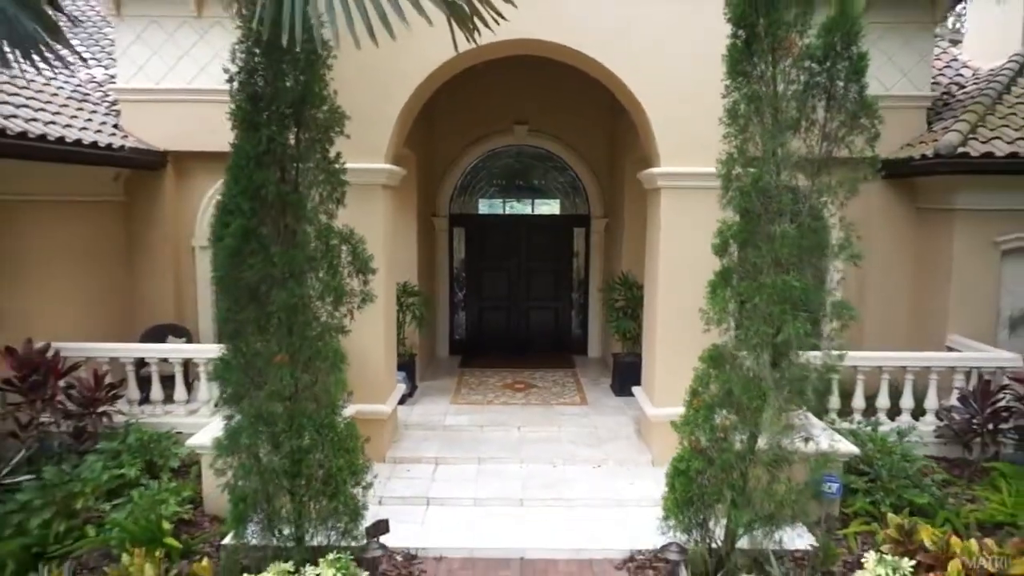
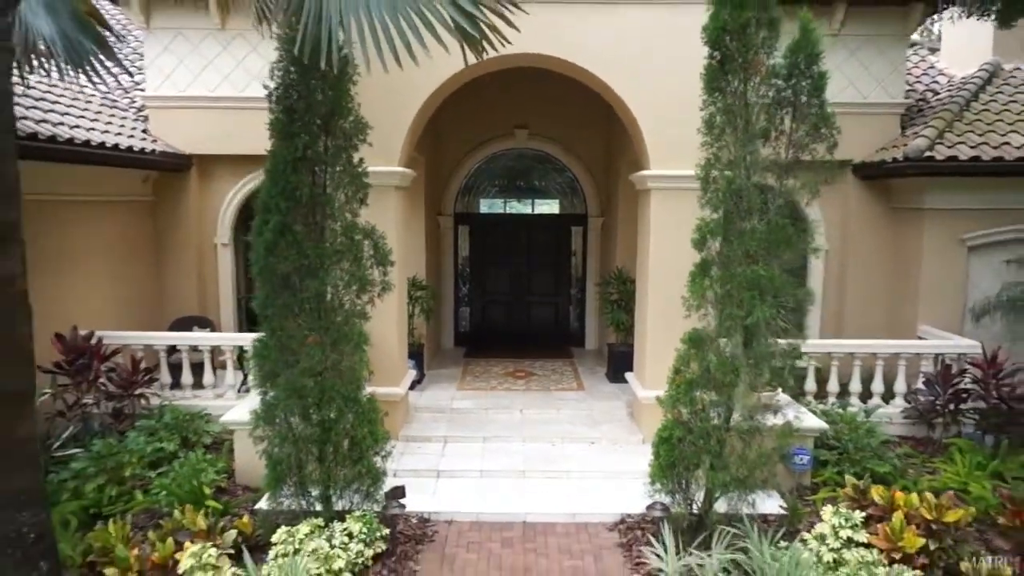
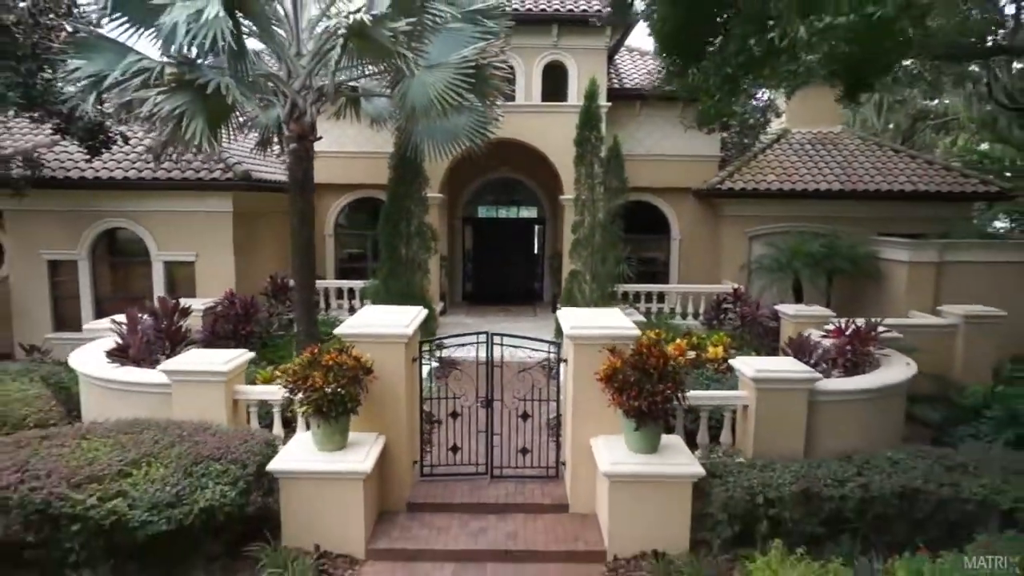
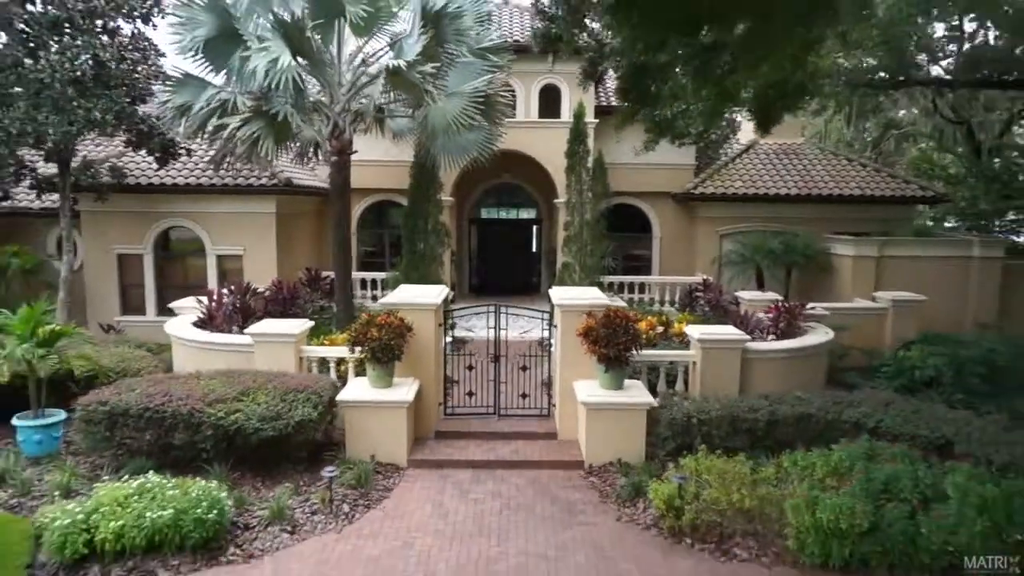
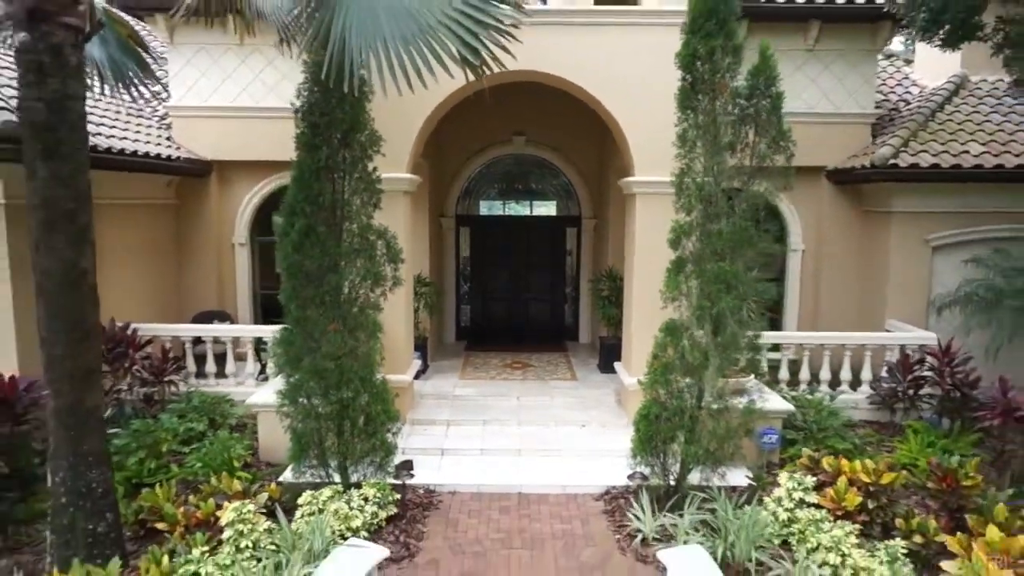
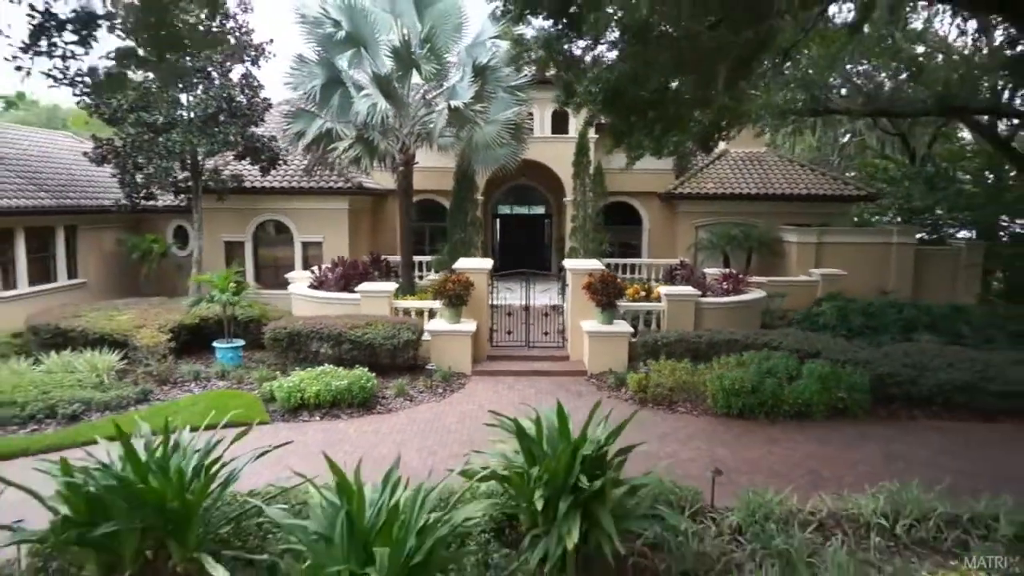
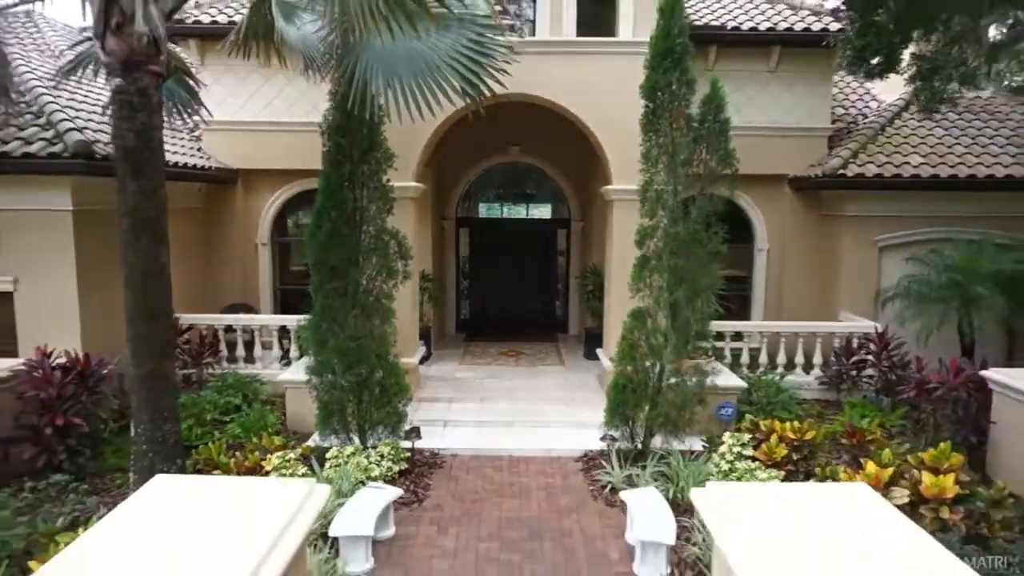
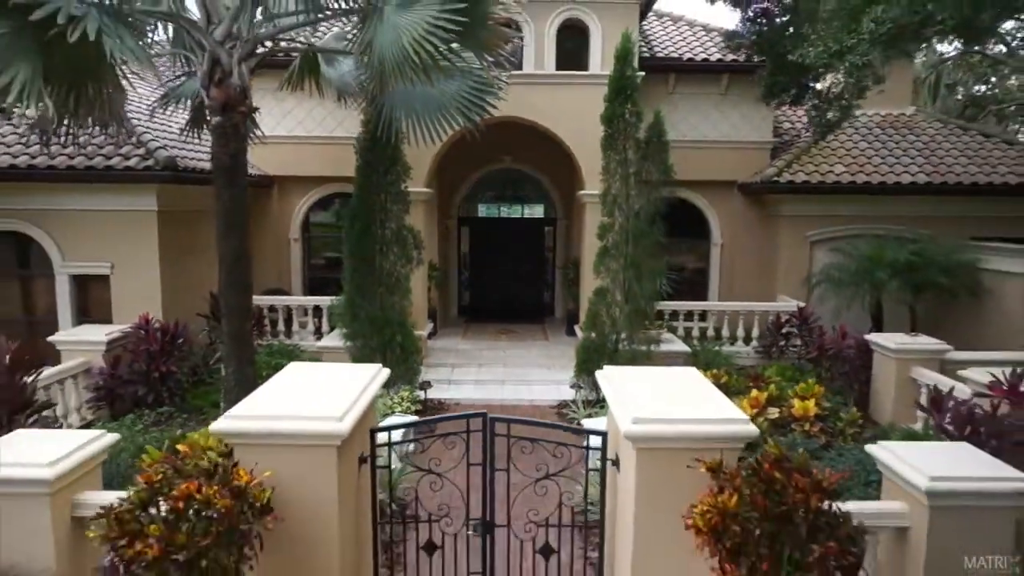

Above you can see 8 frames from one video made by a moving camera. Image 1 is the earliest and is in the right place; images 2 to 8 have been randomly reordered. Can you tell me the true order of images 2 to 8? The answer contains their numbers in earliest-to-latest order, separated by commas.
2, 5, 7, 8, 3, 4, 6
